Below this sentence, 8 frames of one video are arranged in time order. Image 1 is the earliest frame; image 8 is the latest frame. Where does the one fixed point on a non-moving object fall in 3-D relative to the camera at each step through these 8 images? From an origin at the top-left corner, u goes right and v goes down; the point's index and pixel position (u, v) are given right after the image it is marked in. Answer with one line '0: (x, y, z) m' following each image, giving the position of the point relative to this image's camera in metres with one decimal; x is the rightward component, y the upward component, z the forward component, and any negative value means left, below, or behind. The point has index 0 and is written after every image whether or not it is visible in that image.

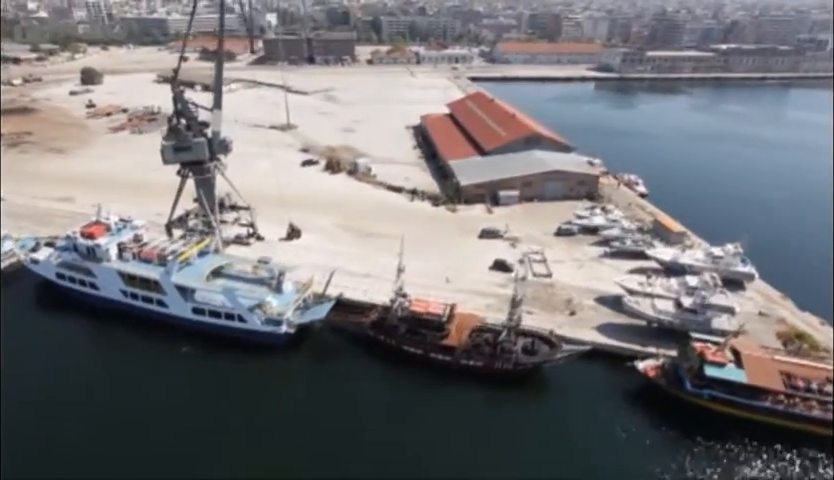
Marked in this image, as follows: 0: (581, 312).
0: (+7.3, -3.3, +19.9) m
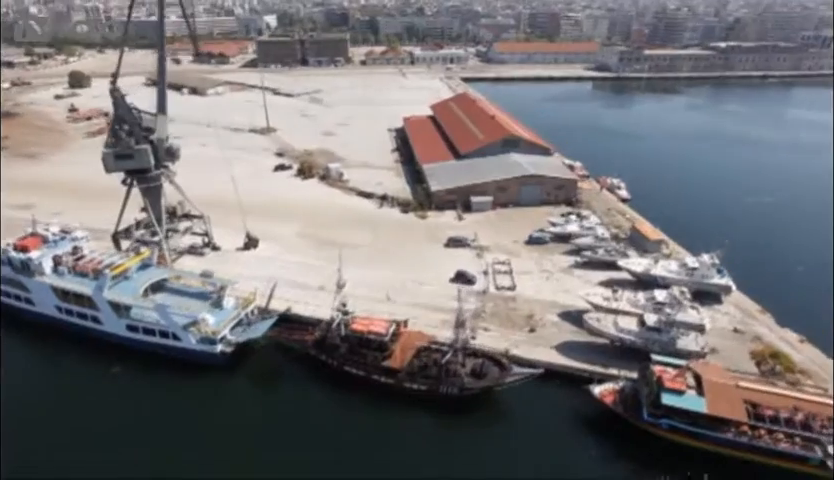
0: (+5.2, -3.7, +18.6) m
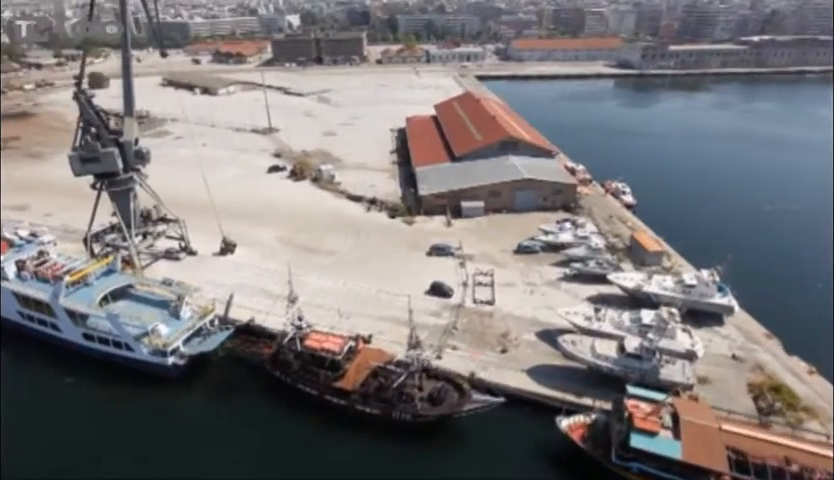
0: (+3.8, -4.2, +17.2) m
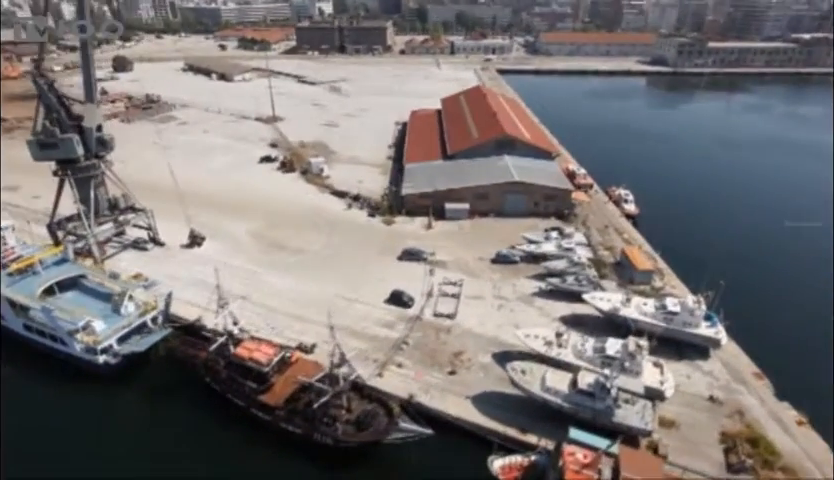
0: (+1.7, -4.7, +15.7) m
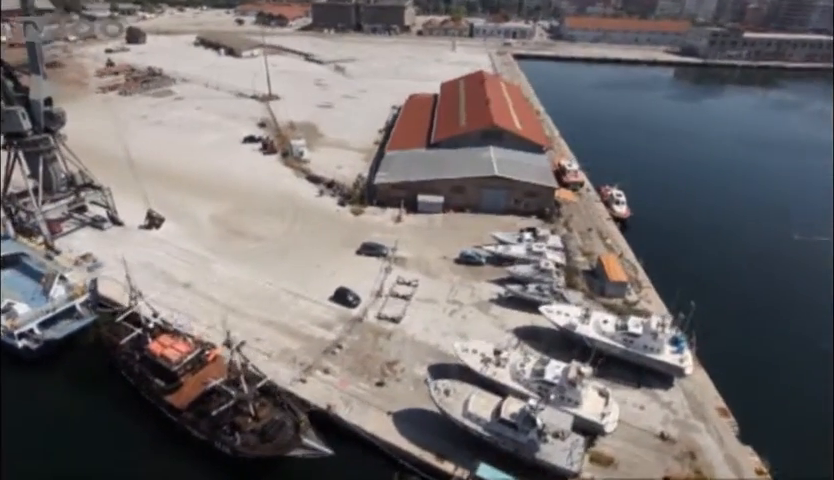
0: (-0.8, -4.7, +14.5) m
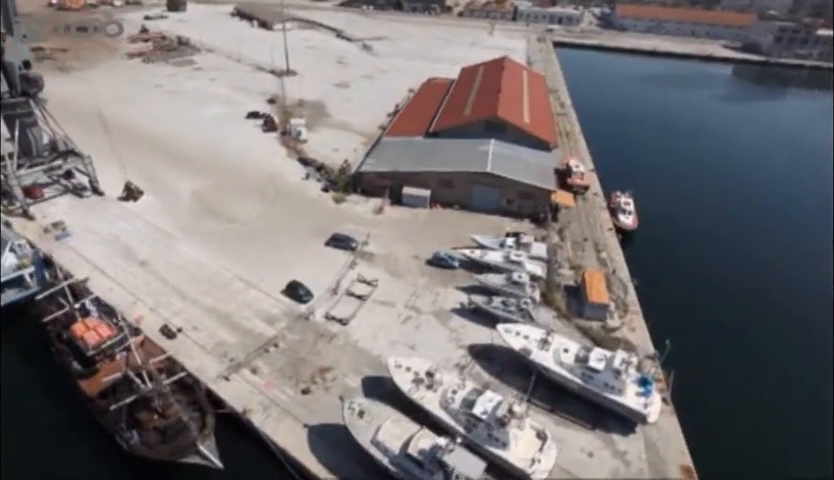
0: (-2.9, -4.6, +13.4) m
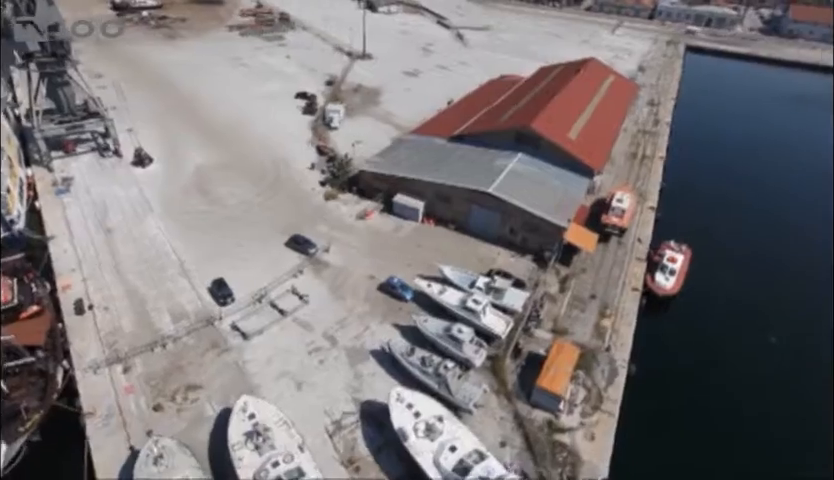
0: (-6.6, -4.7, +11.9) m
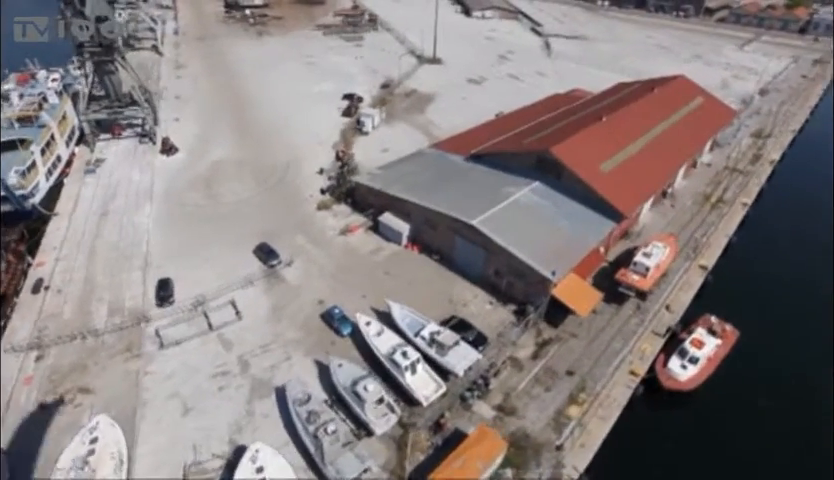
0: (-9.6, -4.6, +11.6) m
